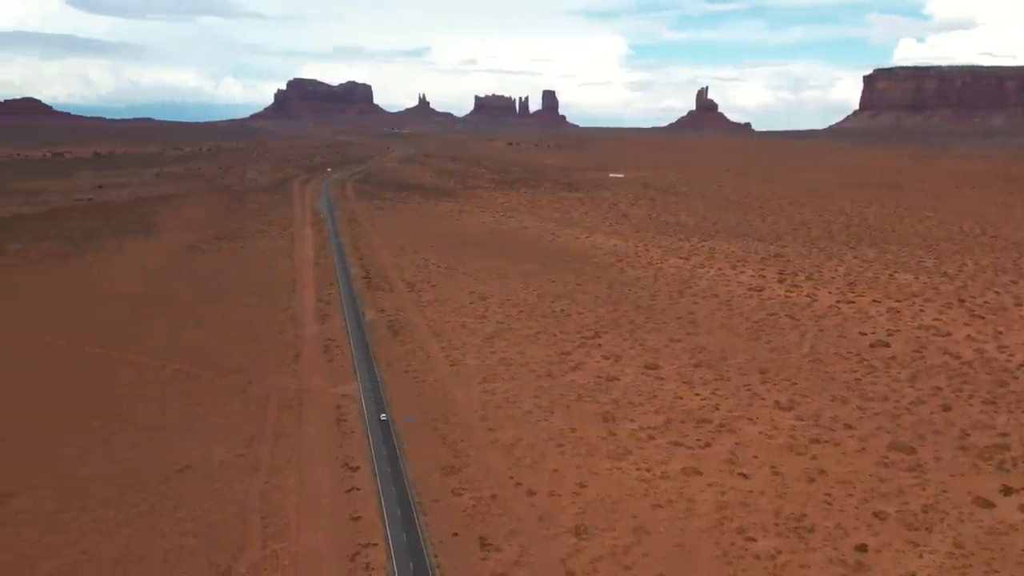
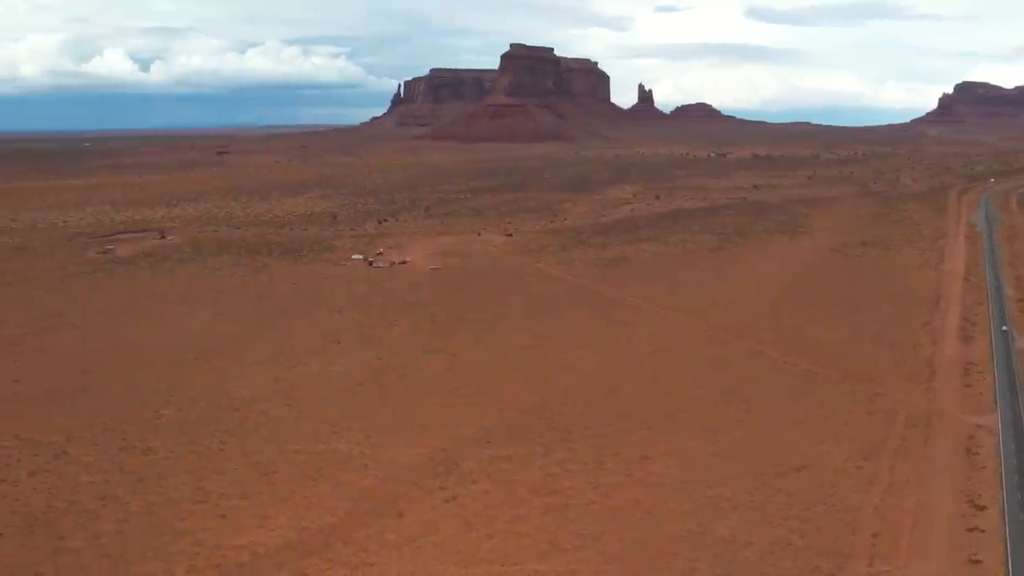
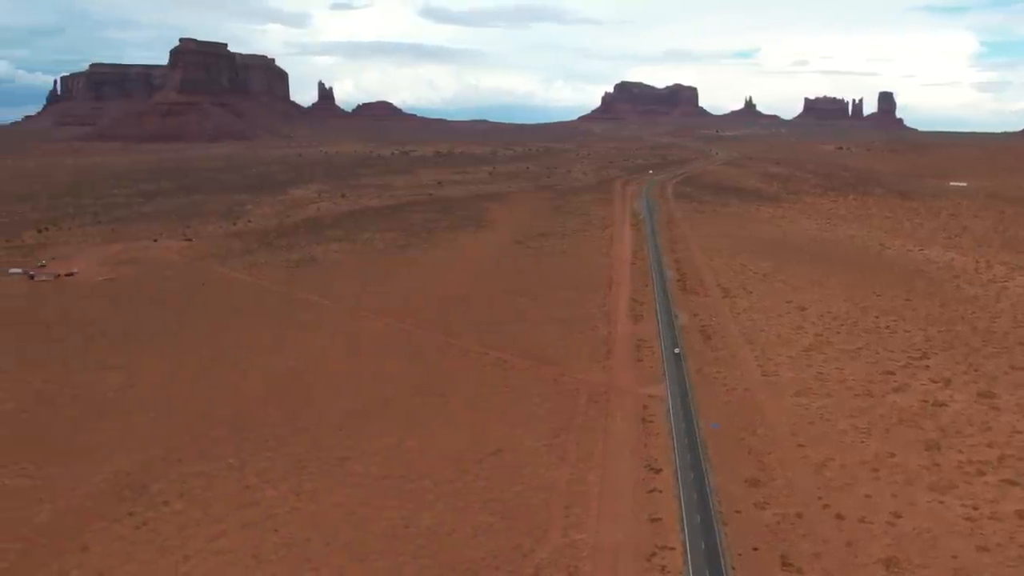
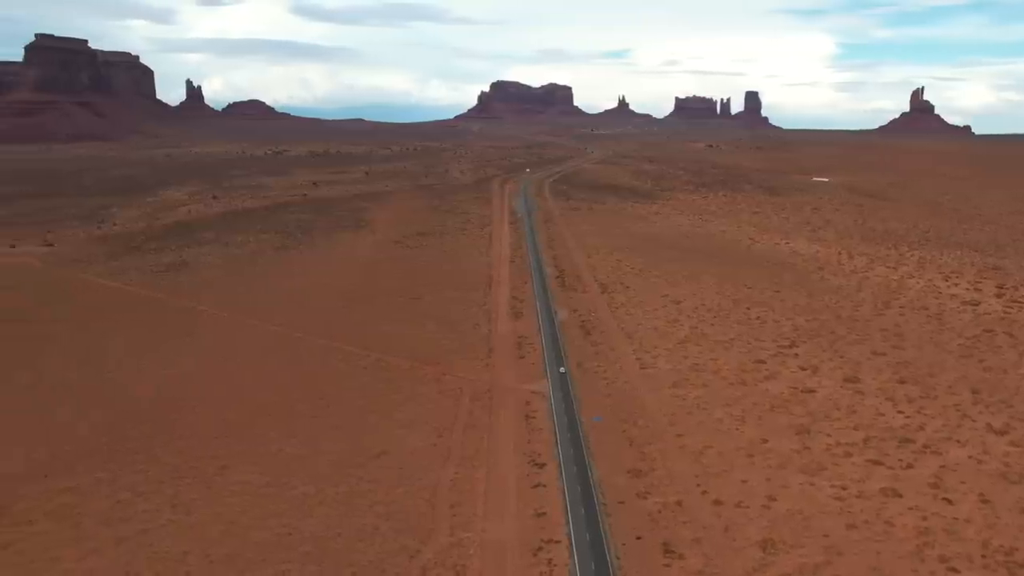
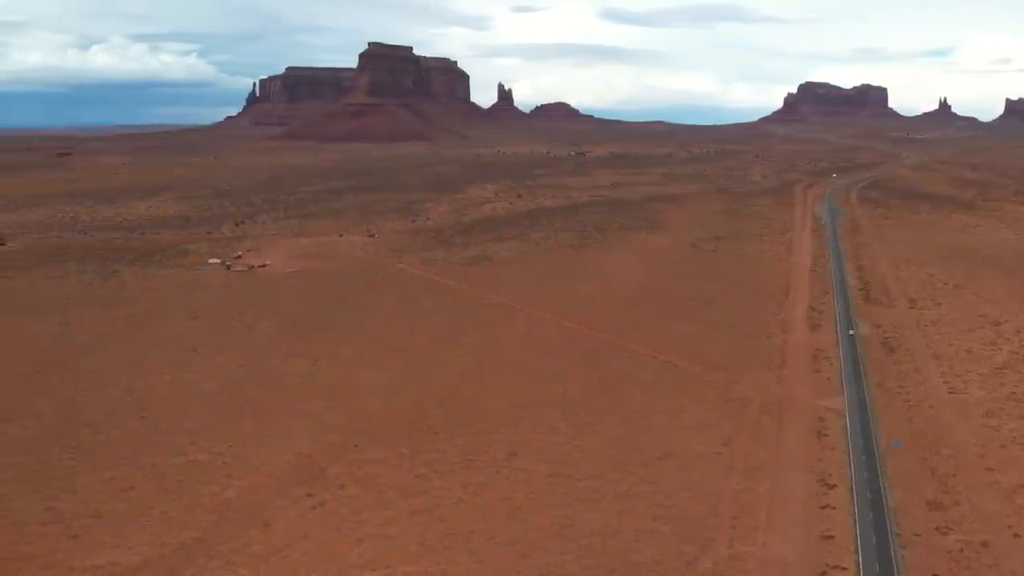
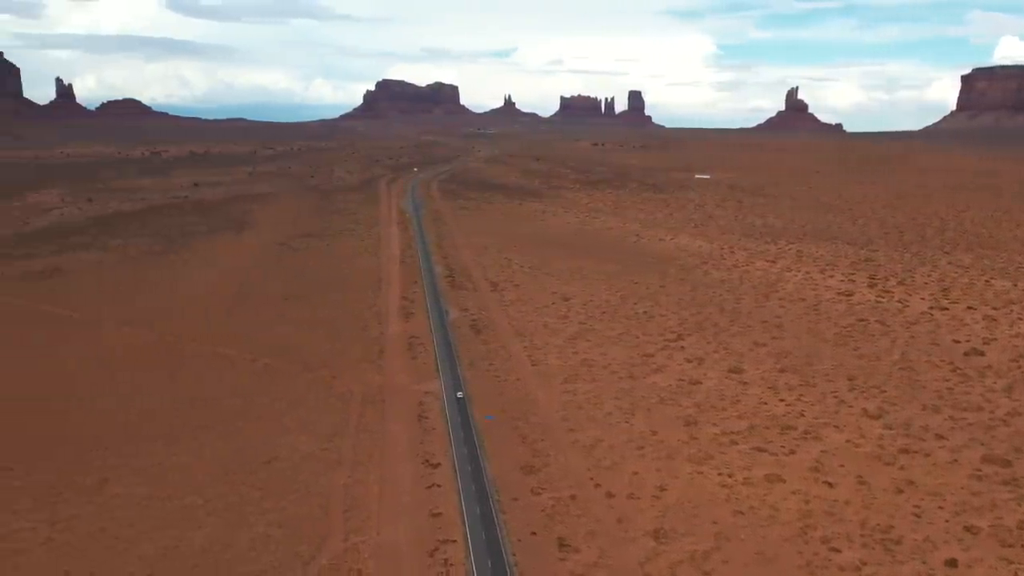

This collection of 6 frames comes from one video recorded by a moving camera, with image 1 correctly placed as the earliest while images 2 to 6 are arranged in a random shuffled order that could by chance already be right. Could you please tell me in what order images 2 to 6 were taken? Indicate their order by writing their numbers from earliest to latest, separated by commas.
6, 4, 3, 5, 2
